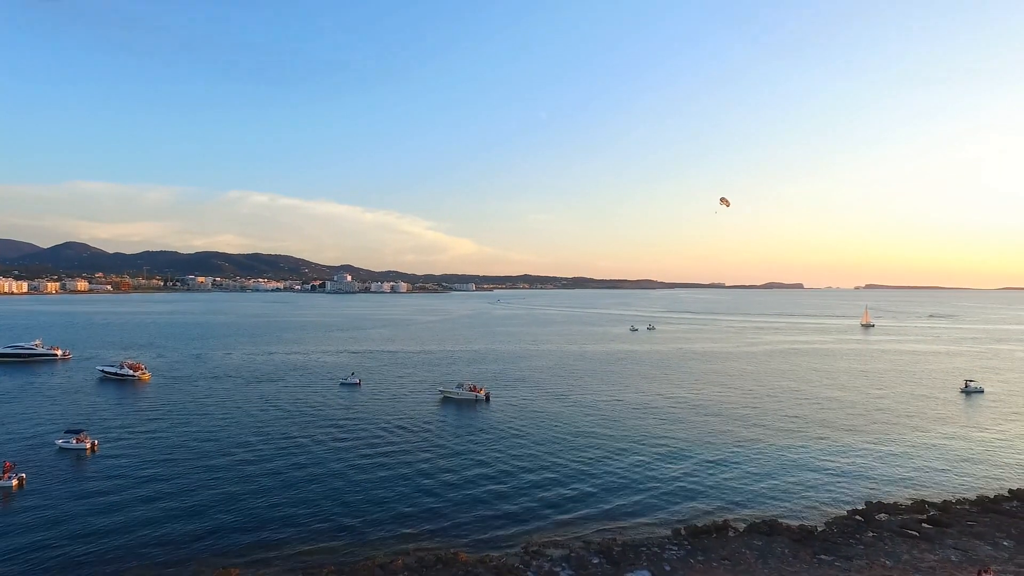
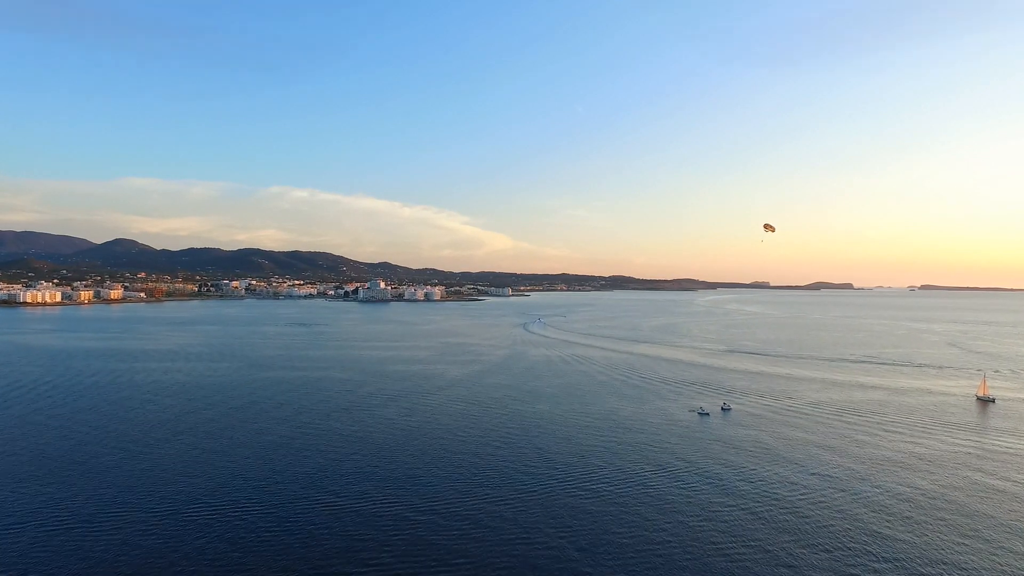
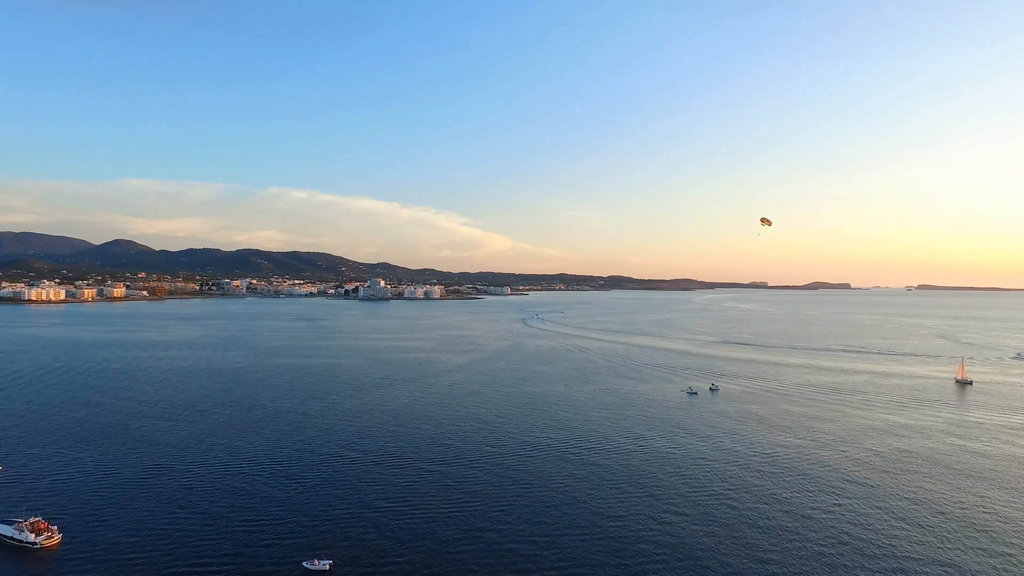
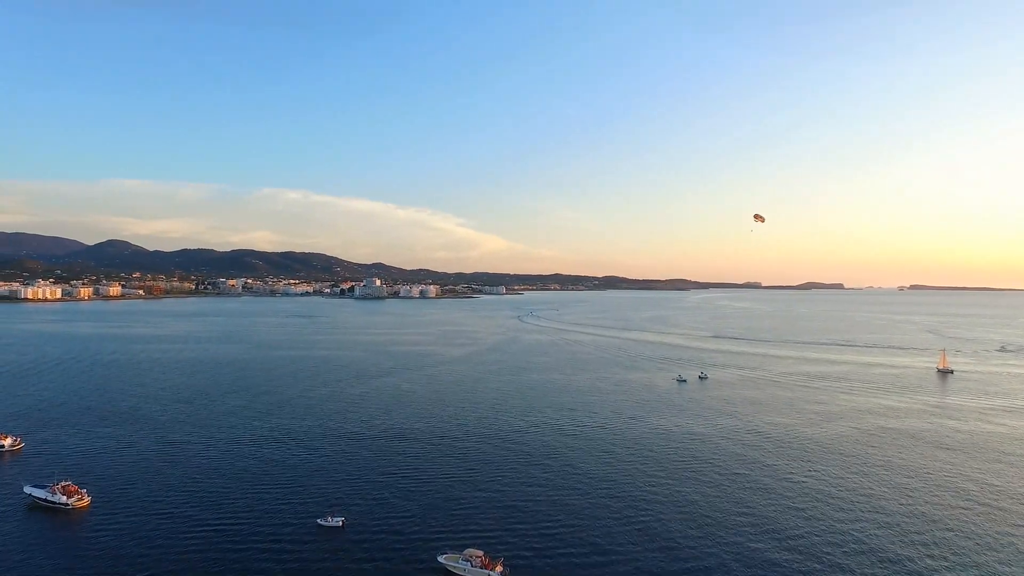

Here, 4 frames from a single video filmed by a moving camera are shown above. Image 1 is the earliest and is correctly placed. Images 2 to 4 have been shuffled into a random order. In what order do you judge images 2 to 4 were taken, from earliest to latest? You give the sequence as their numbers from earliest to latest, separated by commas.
4, 3, 2
